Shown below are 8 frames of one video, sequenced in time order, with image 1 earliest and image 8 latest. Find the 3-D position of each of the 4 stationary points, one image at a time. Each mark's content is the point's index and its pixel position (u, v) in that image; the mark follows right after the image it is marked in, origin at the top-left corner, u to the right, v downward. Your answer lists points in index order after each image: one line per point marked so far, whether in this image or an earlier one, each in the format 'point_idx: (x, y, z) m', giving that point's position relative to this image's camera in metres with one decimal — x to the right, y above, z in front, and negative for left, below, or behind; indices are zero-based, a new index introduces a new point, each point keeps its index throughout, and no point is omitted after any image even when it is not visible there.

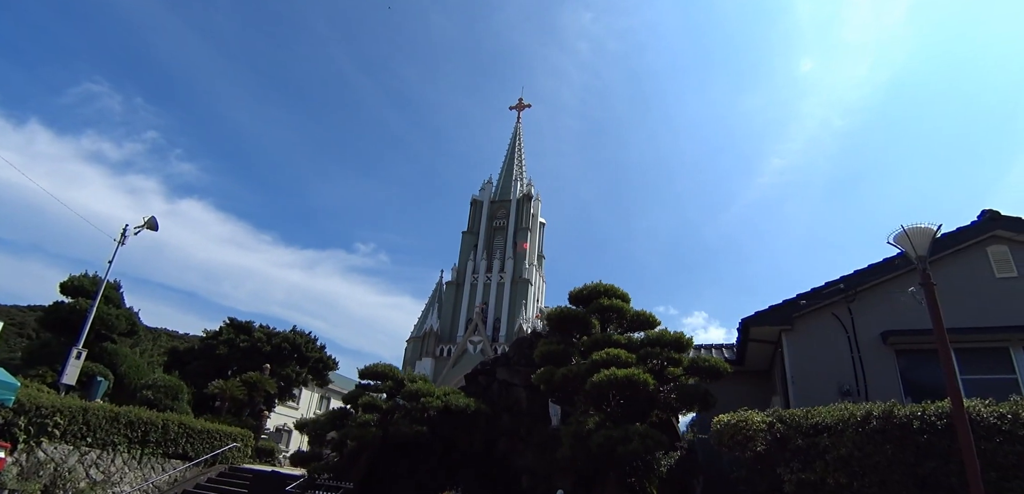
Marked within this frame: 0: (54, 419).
0: (-12.1, -4.4, +13.6) m
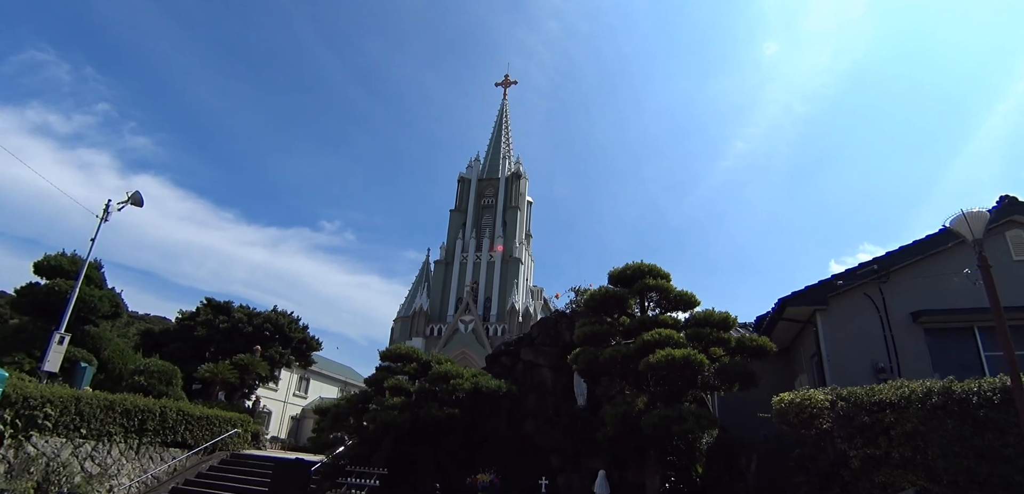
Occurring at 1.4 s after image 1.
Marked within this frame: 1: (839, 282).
0: (-11.3, -3.9, +12.6) m
1: (+7.3, -0.8, +11.9) m
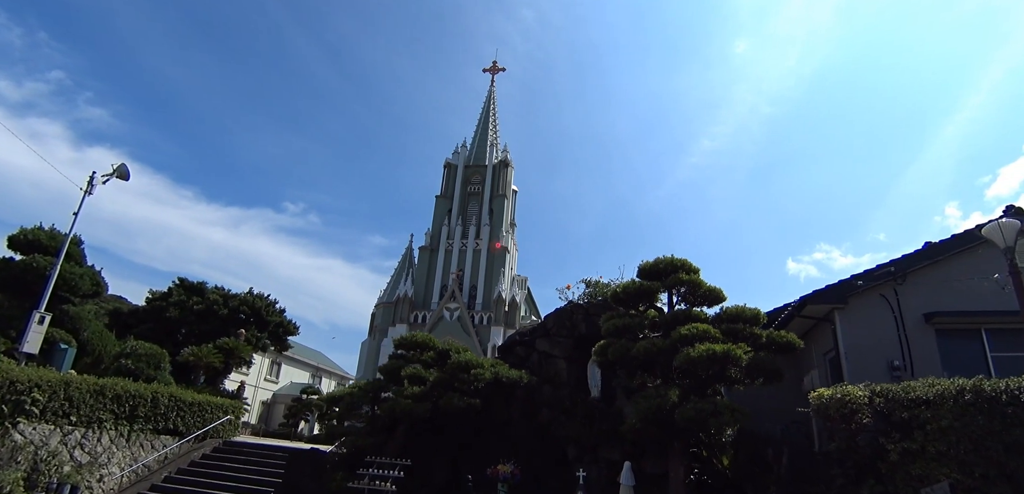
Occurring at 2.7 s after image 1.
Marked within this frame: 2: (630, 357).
0: (-10.8, -3.3, +11.8) m
1: (+7.9, -0.8, +12.2) m
2: (+2.4, -2.3, +11.1) m
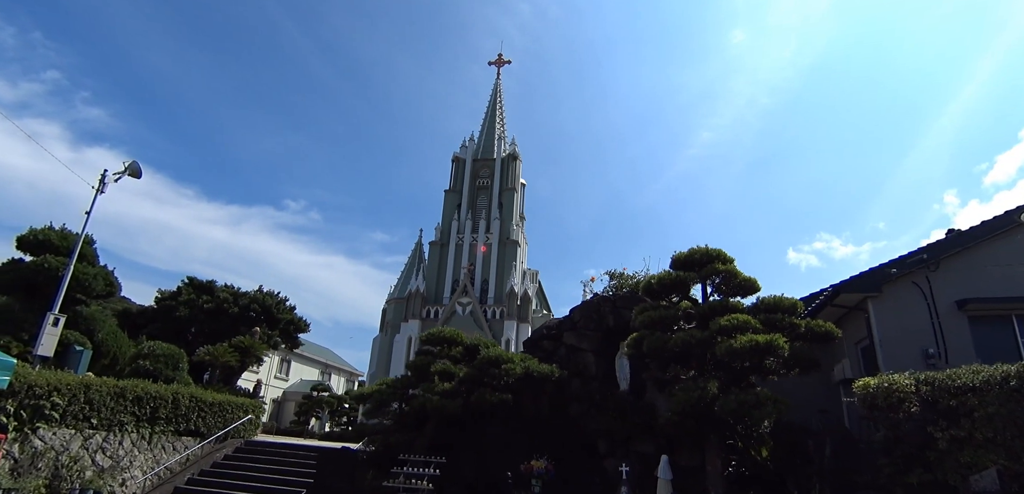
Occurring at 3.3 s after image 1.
0: (-10.1, -3.3, +11.7) m
1: (+8.6, -0.5, +12.0) m
2: (+3.1, -2.1, +10.9) m
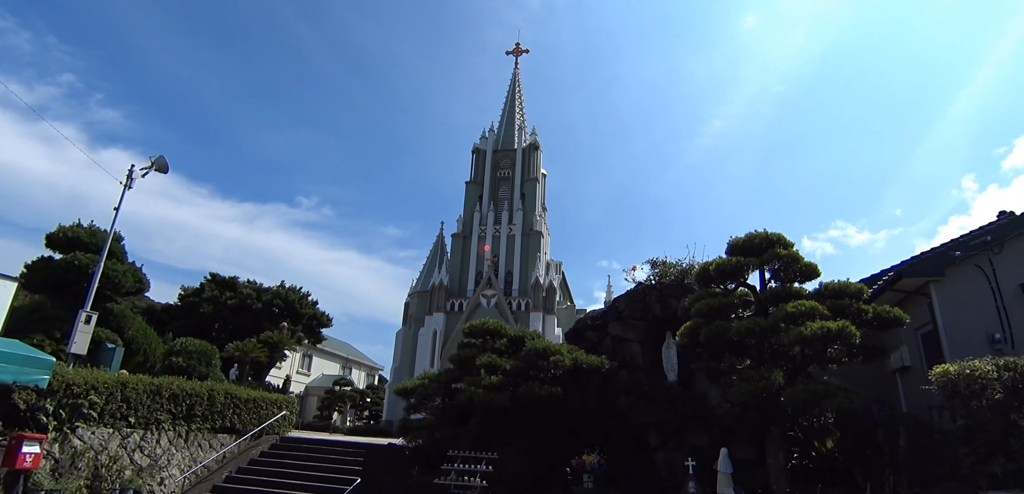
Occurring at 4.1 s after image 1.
0: (-9.0, -3.2, +11.5) m
1: (+9.6, -0.1, +11.5) m
2: (+4.2, -1.8, +10.5) m
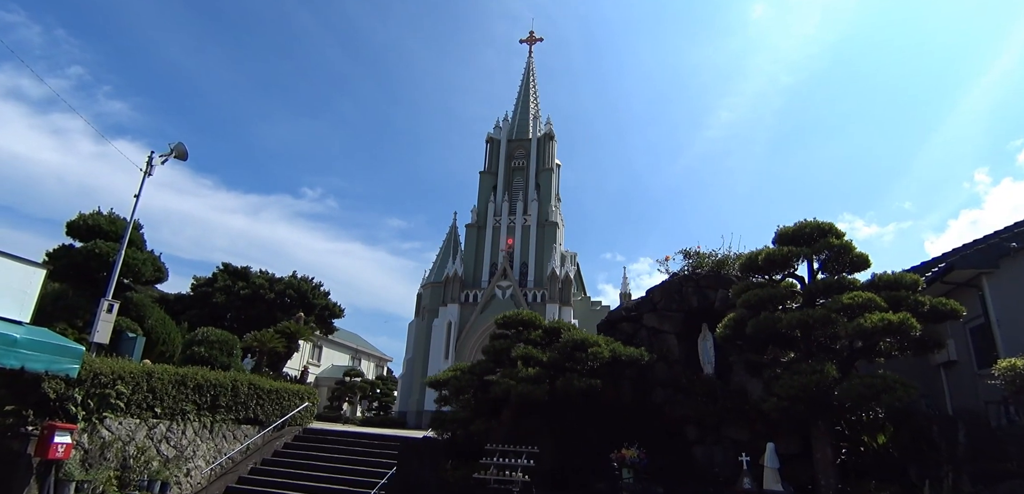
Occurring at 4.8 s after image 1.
0: (-8.2, -3.0, +11.3) m
1: (+10.4, +0.1, +11.1) m
2: (+5.0, -1.6, +10.2) m
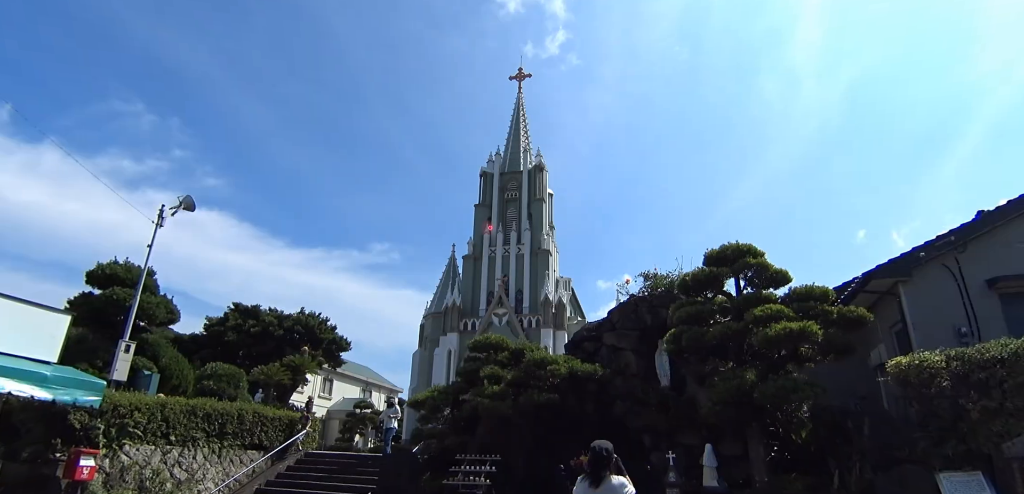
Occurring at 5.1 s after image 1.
0: (-9.0, -4.1, +12.8) m
1: (+9.5, -0.2, +12.4) m
2: (+4.1, -2.0, +11.5) m
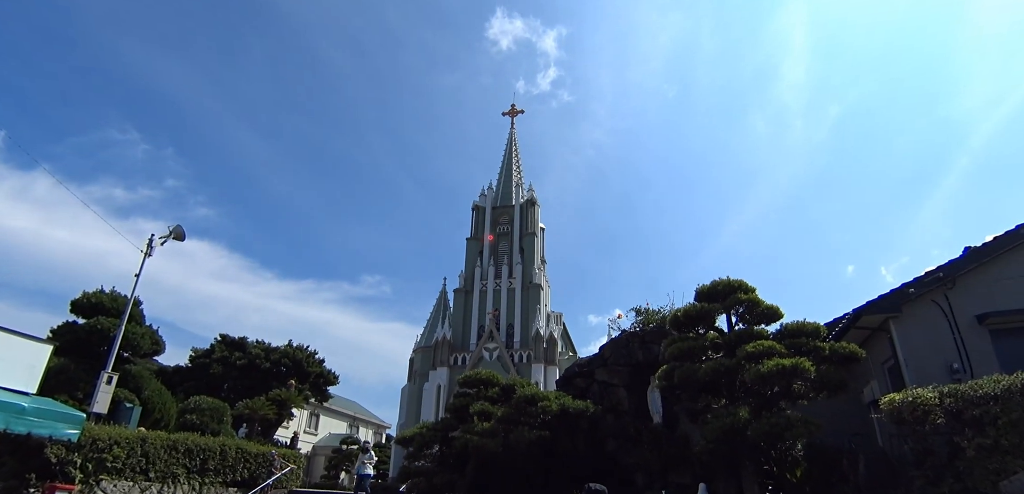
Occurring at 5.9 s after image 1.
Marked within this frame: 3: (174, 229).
0: (-9.2, -4.8, +12.4) m
1: (+9.3, -1.1, +12.5) m
2: (+3.9, -2.8, +11.4) m
3: (-11.9, +0.6, +18.9) m
